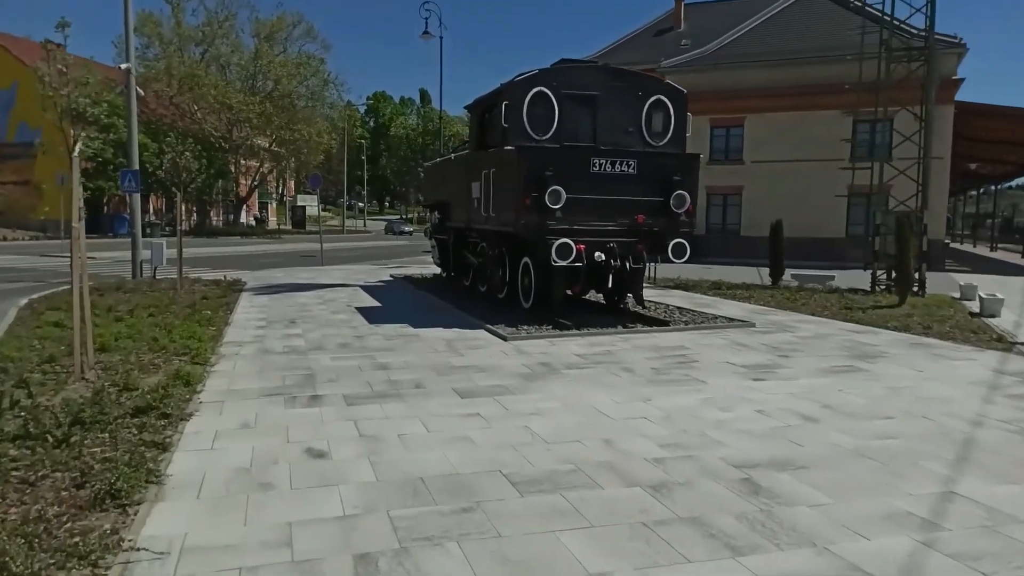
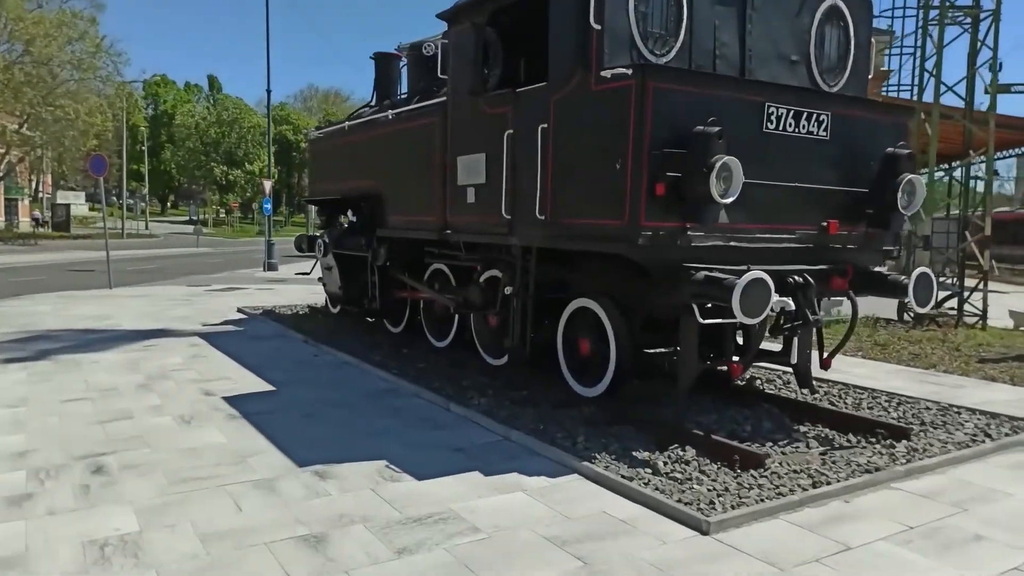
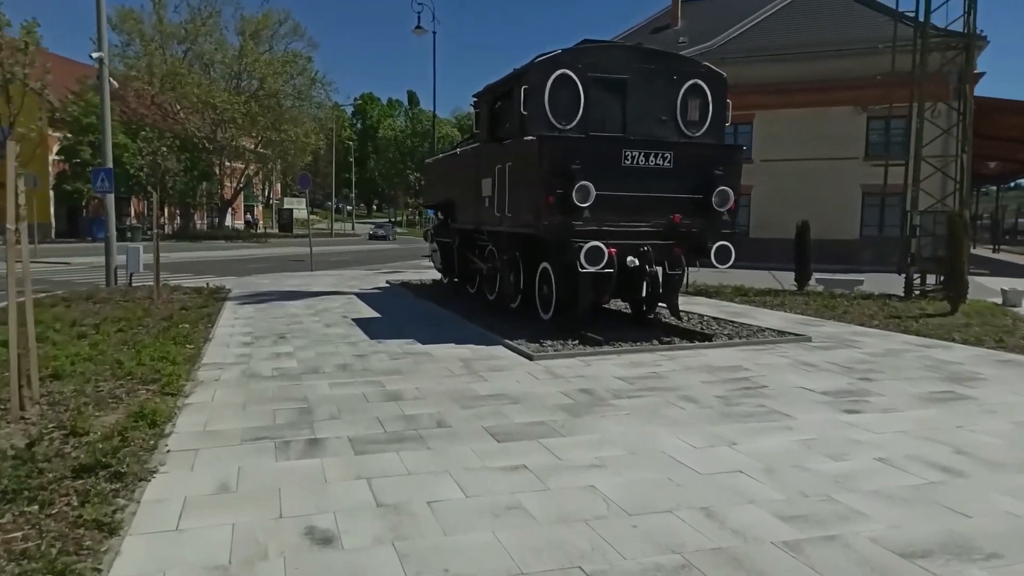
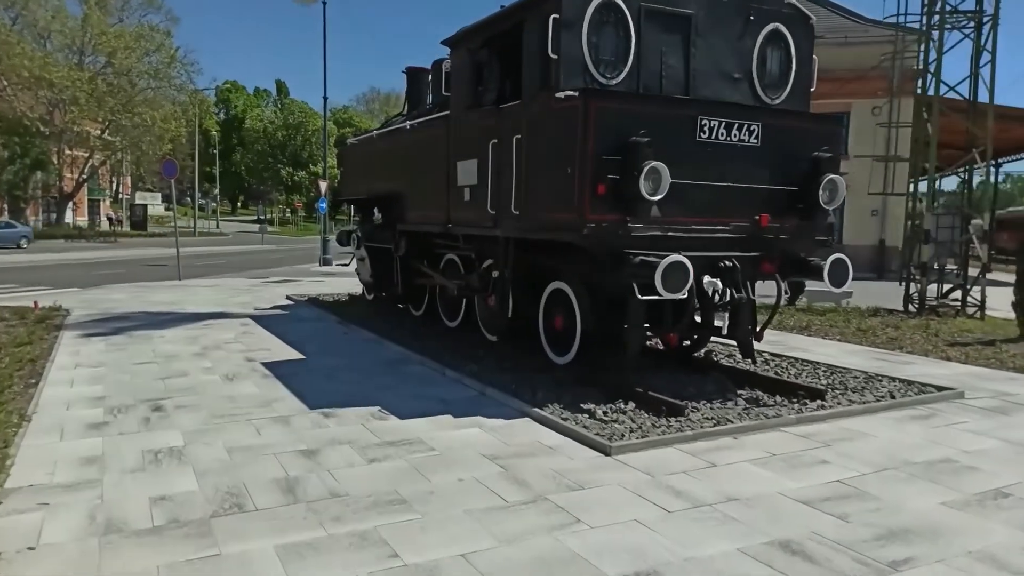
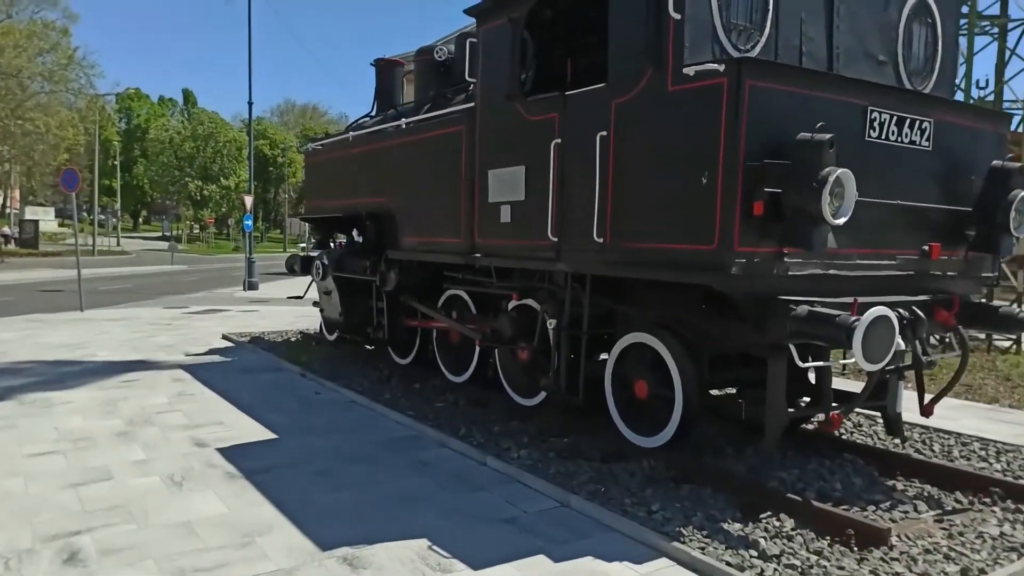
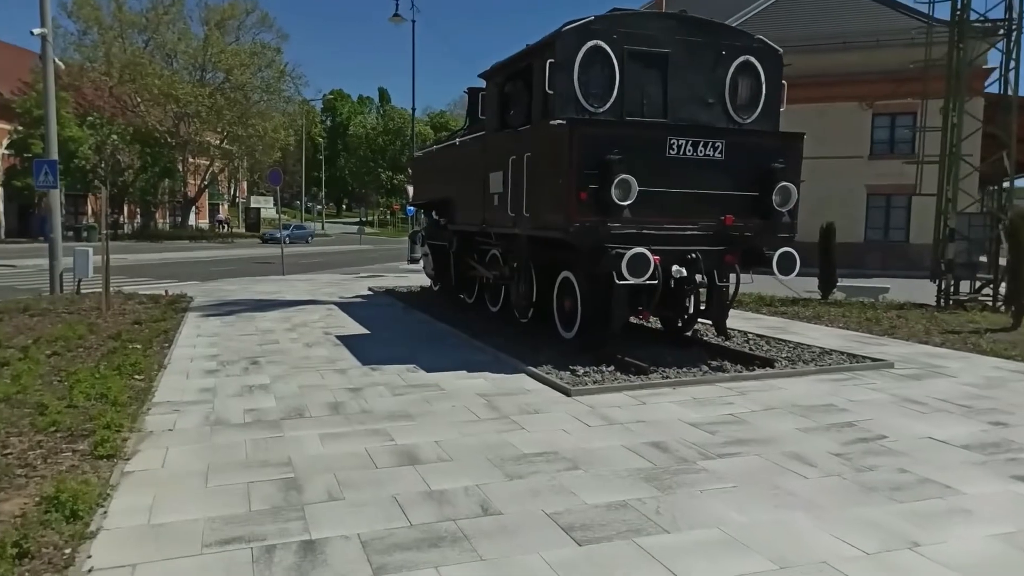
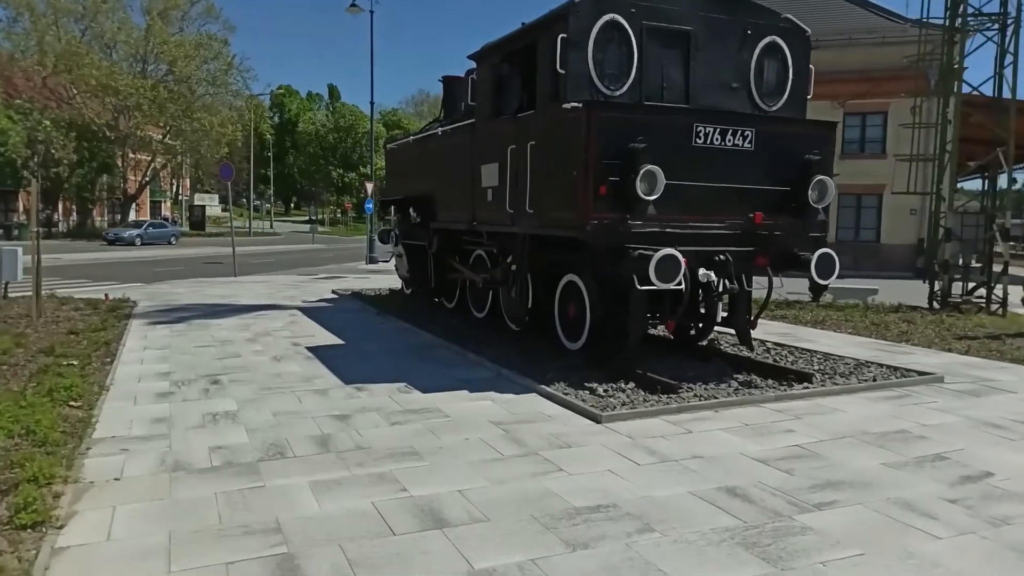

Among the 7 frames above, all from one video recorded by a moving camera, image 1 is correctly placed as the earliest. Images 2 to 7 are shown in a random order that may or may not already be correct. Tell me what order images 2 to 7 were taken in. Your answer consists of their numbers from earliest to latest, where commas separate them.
3, 6, 7, 4, 2, 5
